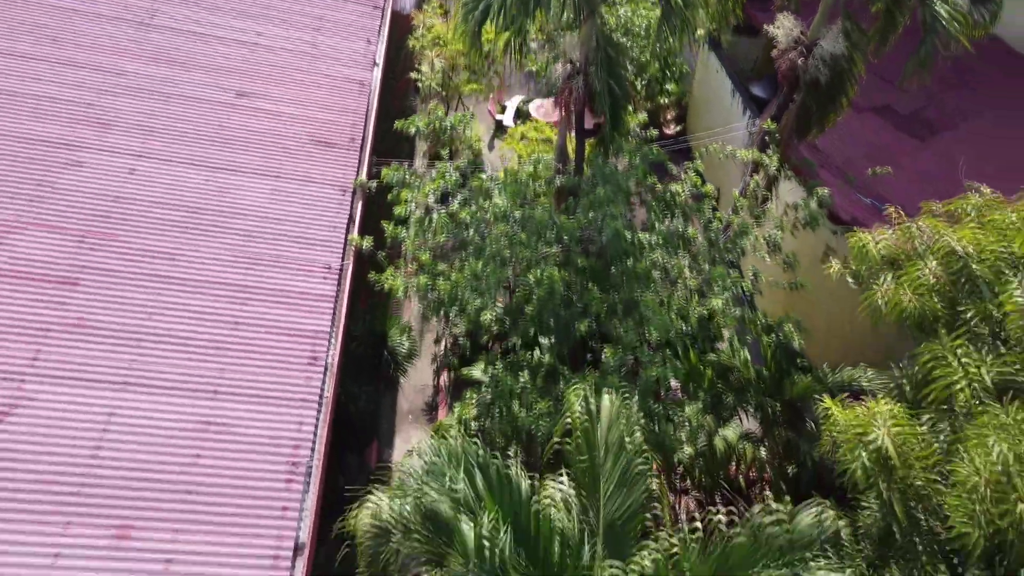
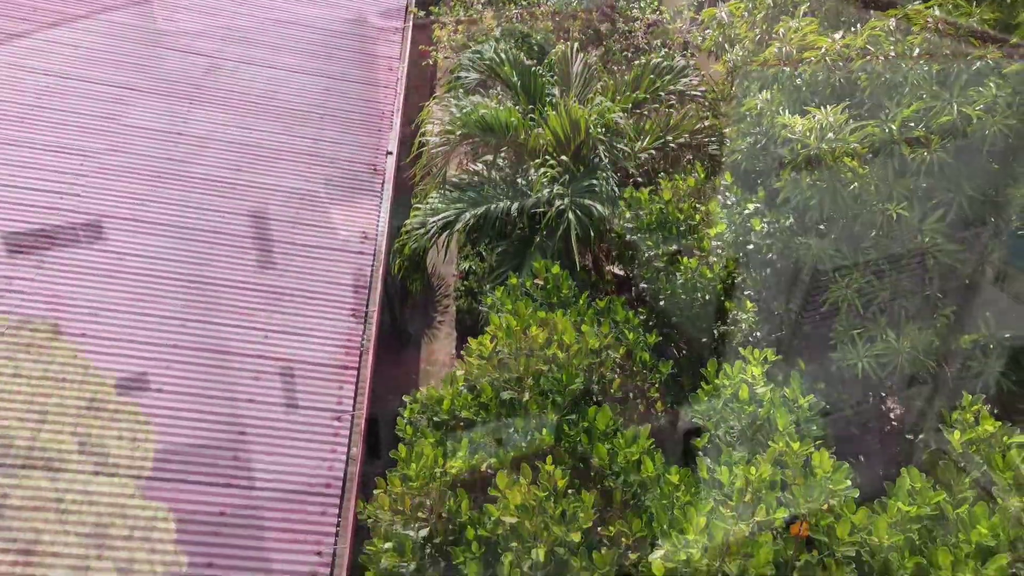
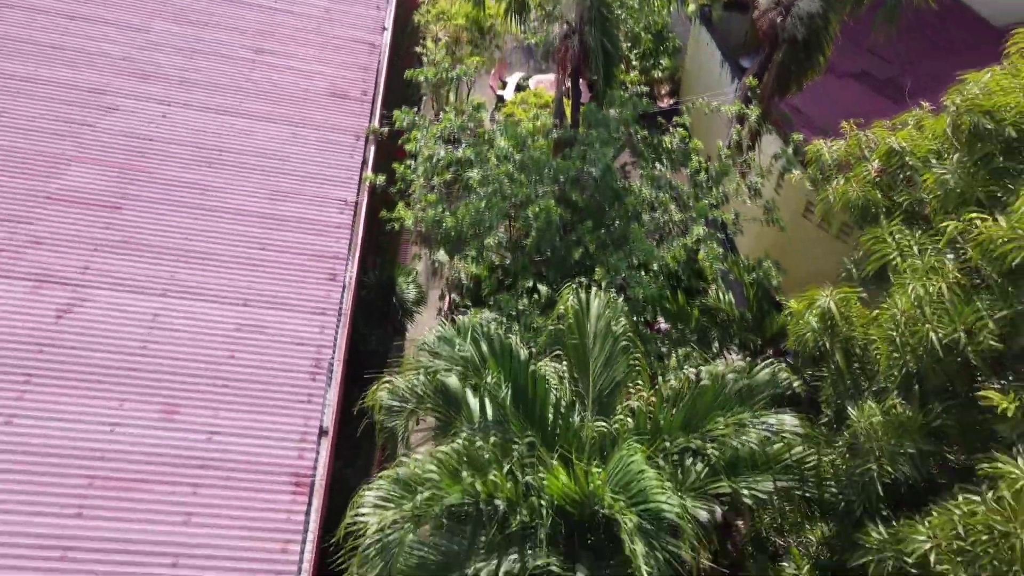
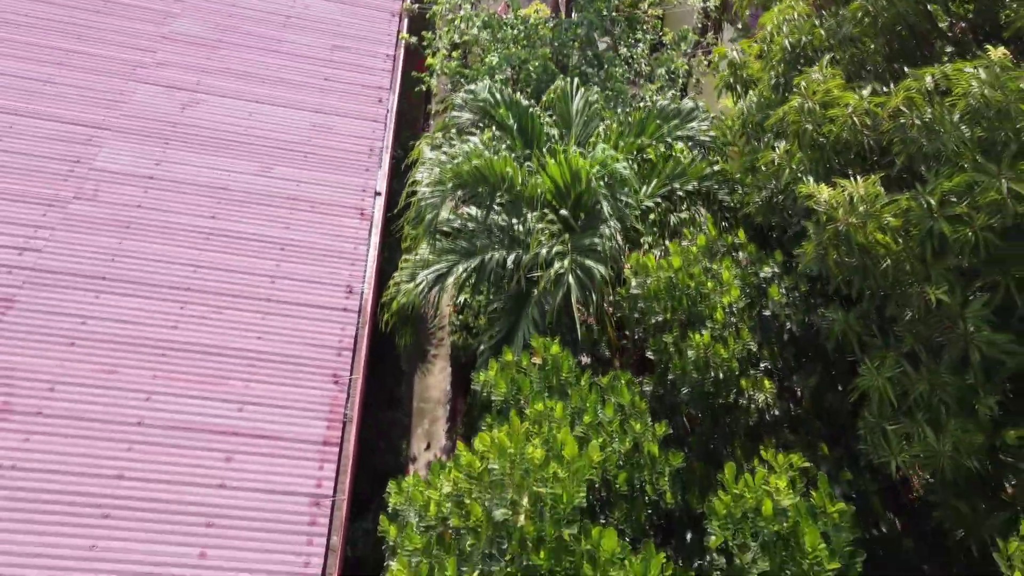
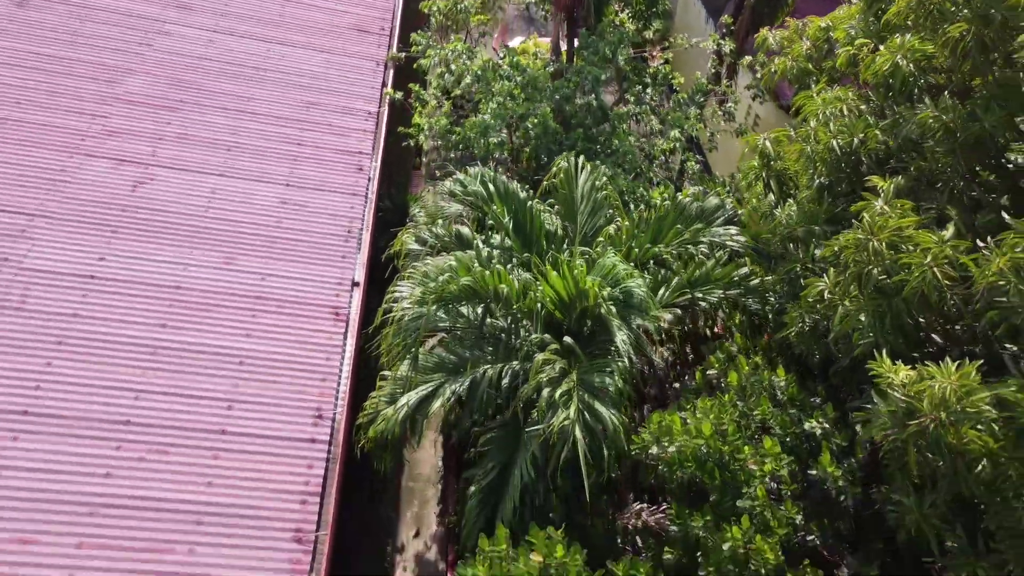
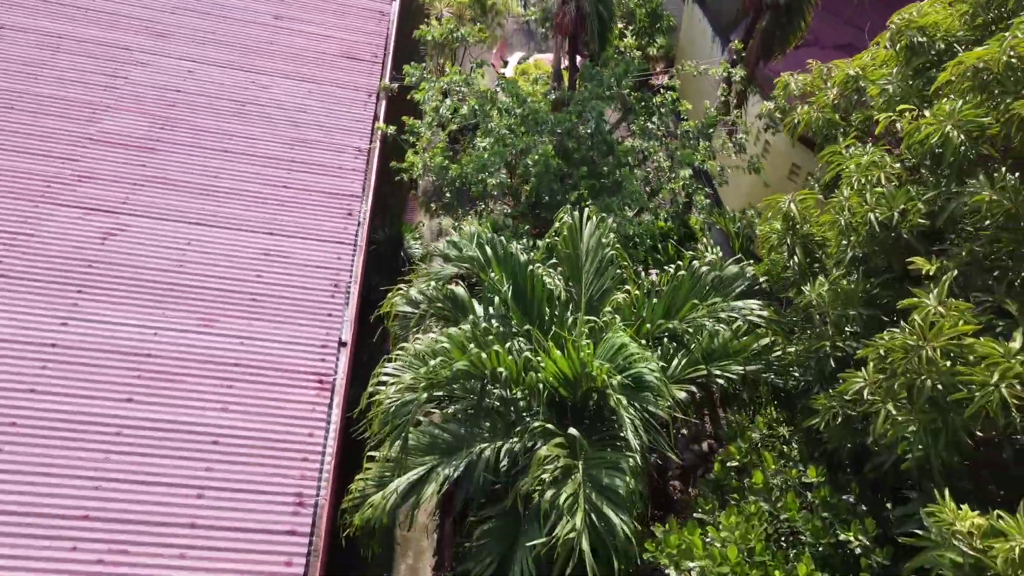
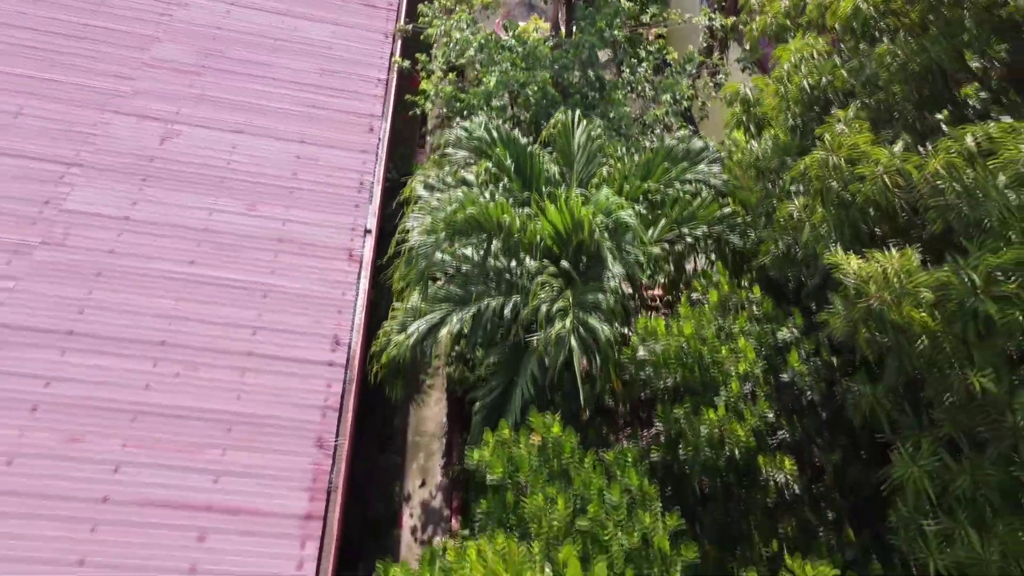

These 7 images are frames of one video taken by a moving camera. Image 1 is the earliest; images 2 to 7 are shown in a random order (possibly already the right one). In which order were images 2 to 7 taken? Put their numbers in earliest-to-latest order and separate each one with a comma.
3, 6, 5, 7, 4, 2
